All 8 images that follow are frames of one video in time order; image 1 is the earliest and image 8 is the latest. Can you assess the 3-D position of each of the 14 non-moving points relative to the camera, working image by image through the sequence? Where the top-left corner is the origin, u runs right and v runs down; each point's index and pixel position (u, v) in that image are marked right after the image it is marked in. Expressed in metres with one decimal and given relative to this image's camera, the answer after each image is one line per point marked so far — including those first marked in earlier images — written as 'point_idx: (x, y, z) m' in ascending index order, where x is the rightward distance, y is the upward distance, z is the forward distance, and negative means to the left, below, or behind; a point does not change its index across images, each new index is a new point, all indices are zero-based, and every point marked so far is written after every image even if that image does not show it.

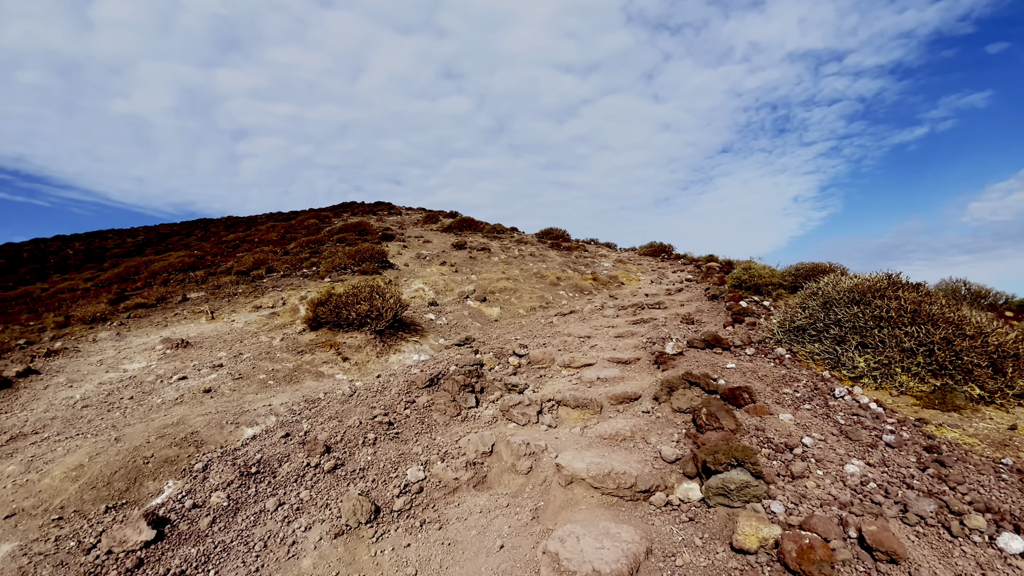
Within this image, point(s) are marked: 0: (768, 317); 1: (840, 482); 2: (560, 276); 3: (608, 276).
0: (+4.4, -0.5, +8.1) m
1: (+2.4, -1.4, +3.5) m
2: (+1.7, +0.4, +17.0) m
3: (+3.7, +0.5, +18.1) m
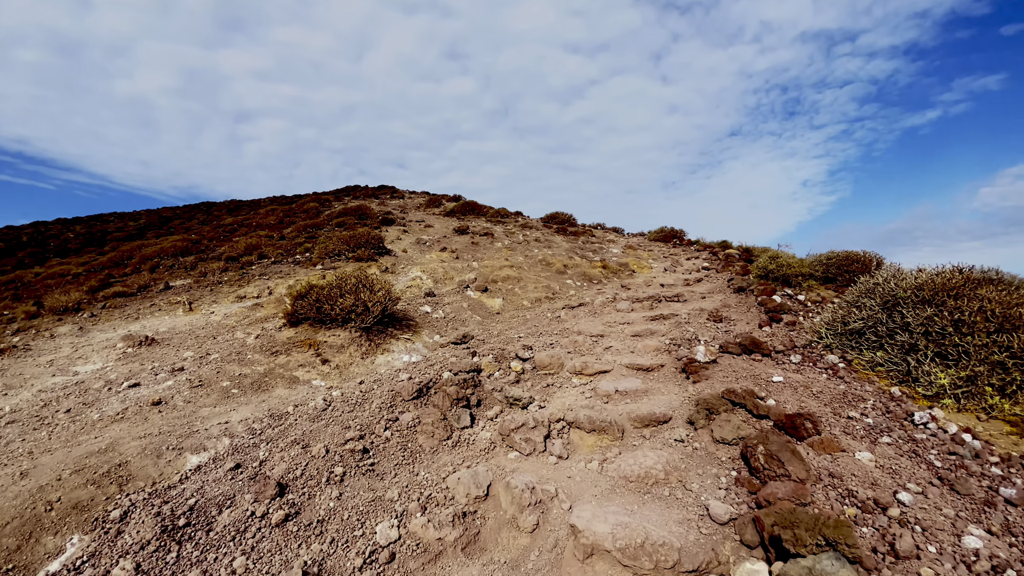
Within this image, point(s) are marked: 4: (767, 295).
0: (+4.4, -0.4, +7.1) m
1: (+2.4, -1.5, +2.6) m
2: (+1.9, +0.8, +16.0) m
3: (+3.8, +0.9, +17.1) m
4: (+4.5, -0.1, +8.5) m
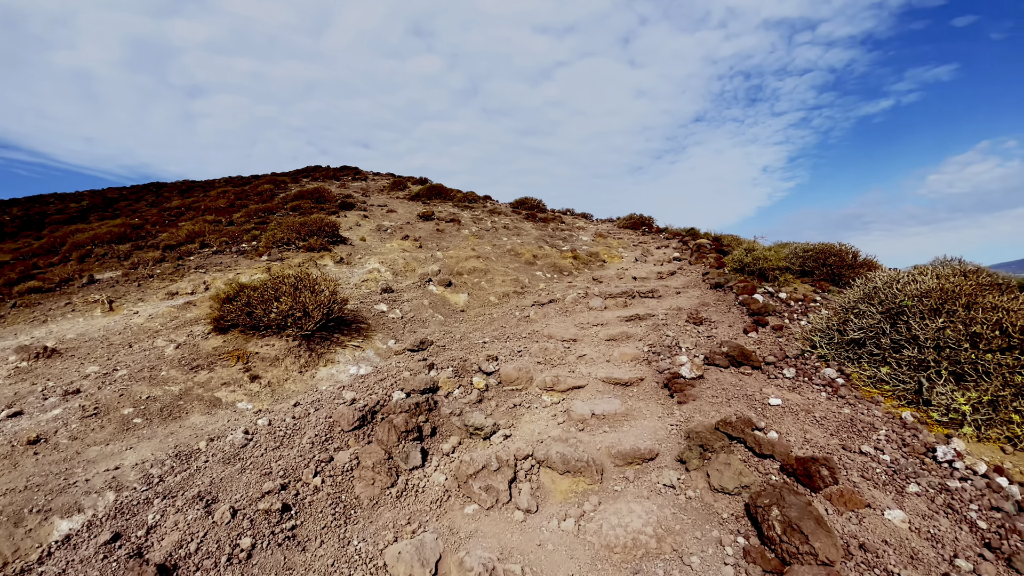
0: (+3.9, -0.4, +6.5) m
1: (+2.2, -1.7, +1.9) m
2: (+0.8, +1.1, +15.2) m
3: (+2.7, +1.2, +16.4) m
4: (+3.9, 0.0, +7.9) m
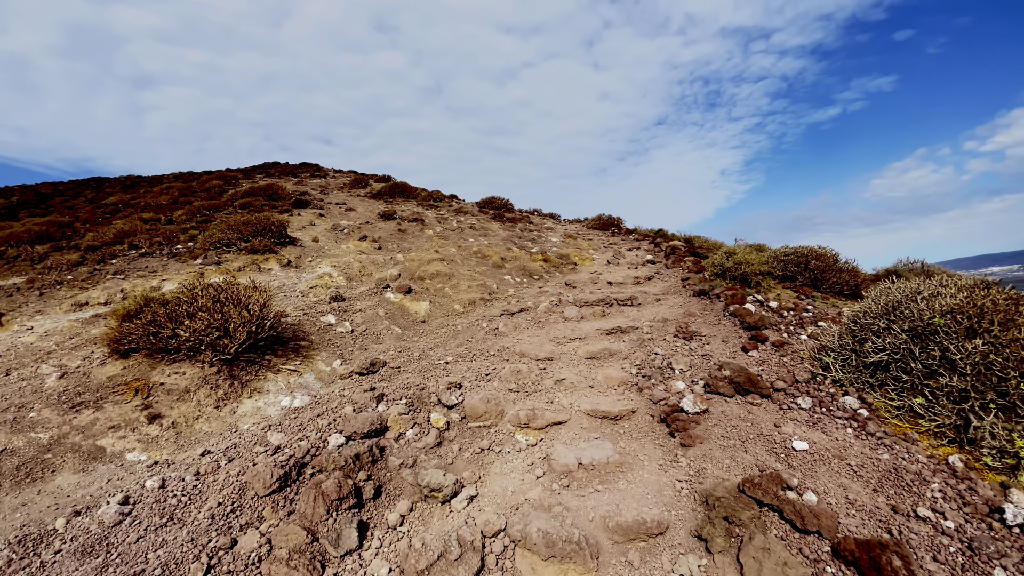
0: (+3.5, -0.6, +5.8) m
1: (+2.2, -1.8, +1.1) m
2: (-0.2, +1.0, +14.3) m
3: (+1.6, +1.1, +15.6) m
4: (+3.4, -0.2, +7.2) m
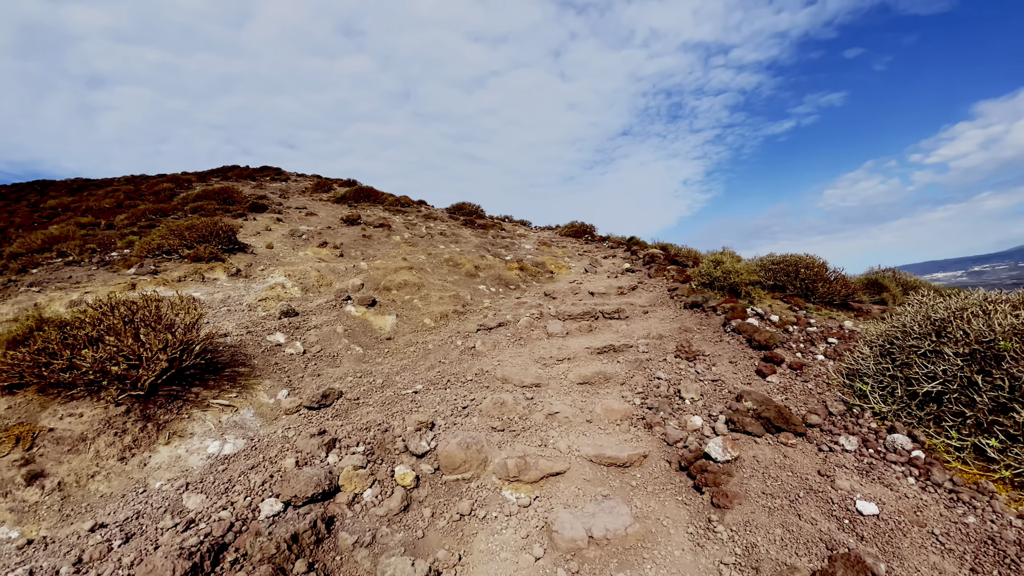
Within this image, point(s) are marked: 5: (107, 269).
0: (+3.3, -0.7, +5.2) m
1: (+2.3, -1.9, +0.4) m
2: (-1.0, +0.7, +13.4) m
3: (+0.7, +0.8, +14.9) m
4: (+3.1, -0.4, +6.6) m
5: (-9.3, +0.4, +10.9) m
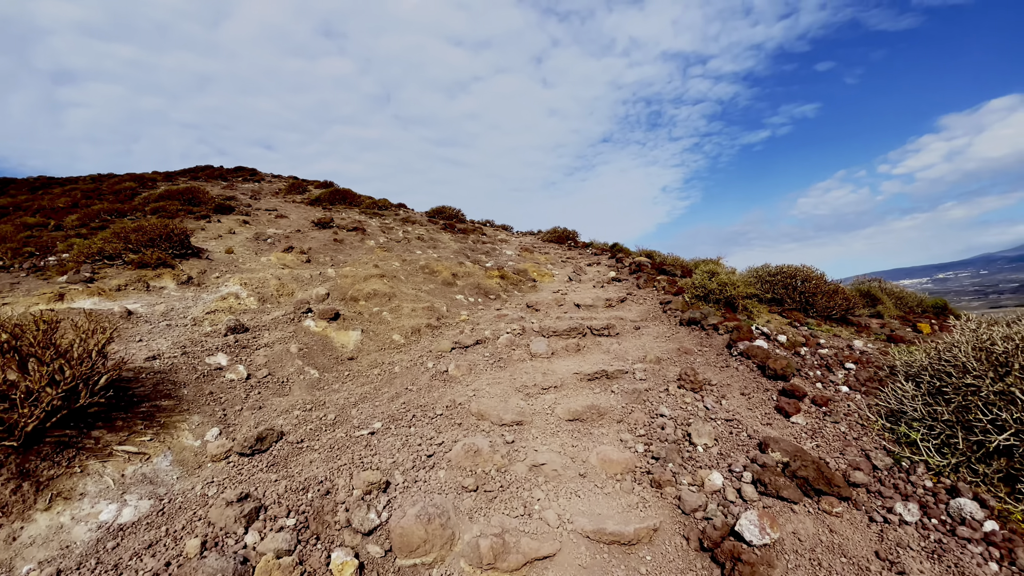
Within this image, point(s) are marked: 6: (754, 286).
0: (+3.1, -0.9, +4.5) m
1: (+2.2, -2.1, -0.3) m
2: (-1.5, +0.4, +12.6) m
3: (+0.1, +0.5, +14.1) m
4: (+2.9, -0.6, +5.9) m
5: (-9.7, +0.3, +9.7) m
6: (+4.8, 0.0, +9.3) m
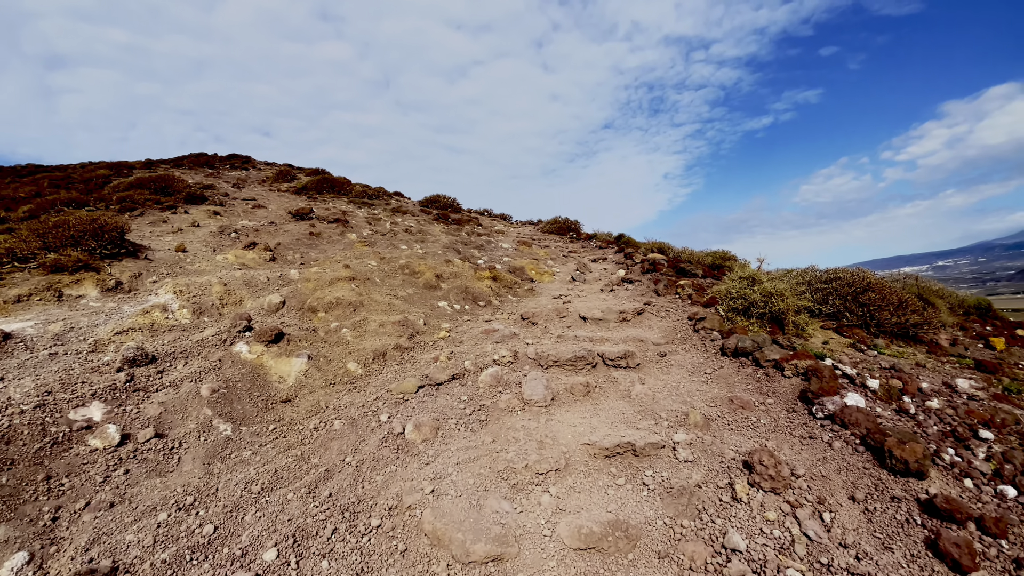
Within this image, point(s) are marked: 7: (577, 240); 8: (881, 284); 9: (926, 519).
0: (+2.9, -1.2, +2.8) m
1: (+2.1, -2.4, -2.0) m
2: (-1.7, +0.4, +10.8) m
3: (0.0, +0.5, +12.3) m
4: (+2.7, -0.8, +4.2) m
5: (-9.9, +0.1, +8.0) m
6: (+4.6, -0.1, +7.6) m
7: (+2.7, +1.9, +19.0) m
8: (+5.7, +0.1, +7.3) m
9: (+2.2, -1.3, +2.7) m
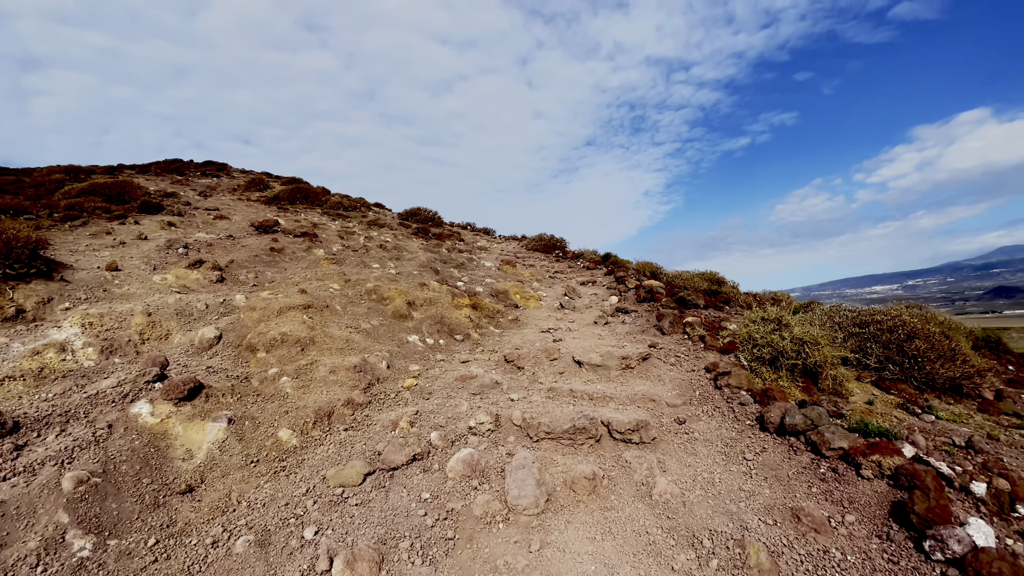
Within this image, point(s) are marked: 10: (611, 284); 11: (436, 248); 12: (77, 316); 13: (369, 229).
0: (+2.9, -1.6, +1.6) m
1: (+2.2, -2.7, -3.3) m
2: (-2.0, -0.2, +9.5) m
3: (-0.4, -0.2, +11.1) m
4: (+2.6, -1.3, +3.0) m
5: (-10.1, -0.3, +6.3) m
6: (+4.4, -0.7, +6.5) m
7: (+2.1, +1.1, +17.9) m
8: (+5.5, -0.5, +6.3) m
9: (+2.2, -1.7, +1.5) m
10: (+2.8, +0.1, +12.9) m
11: (-2.8, +1.4, +16.9) m
12: (-6.5, -0.4, +7.1) m
13: (-5.7, +2.2, +18.4) m
